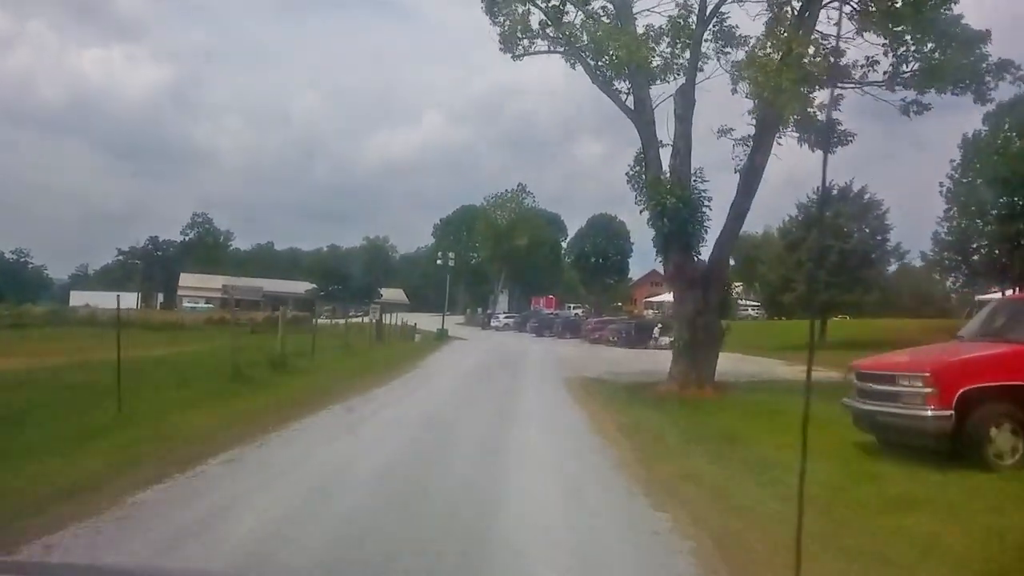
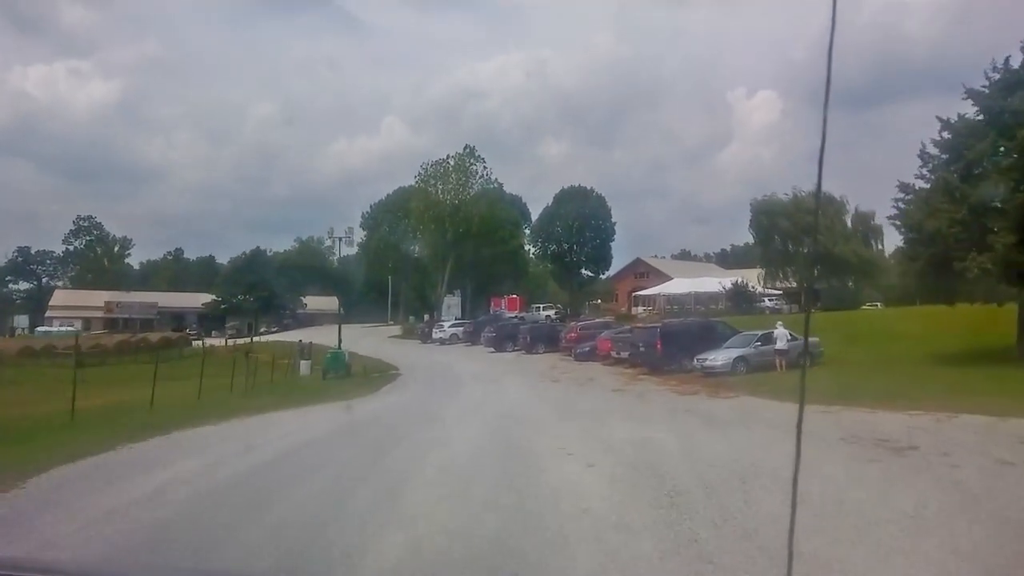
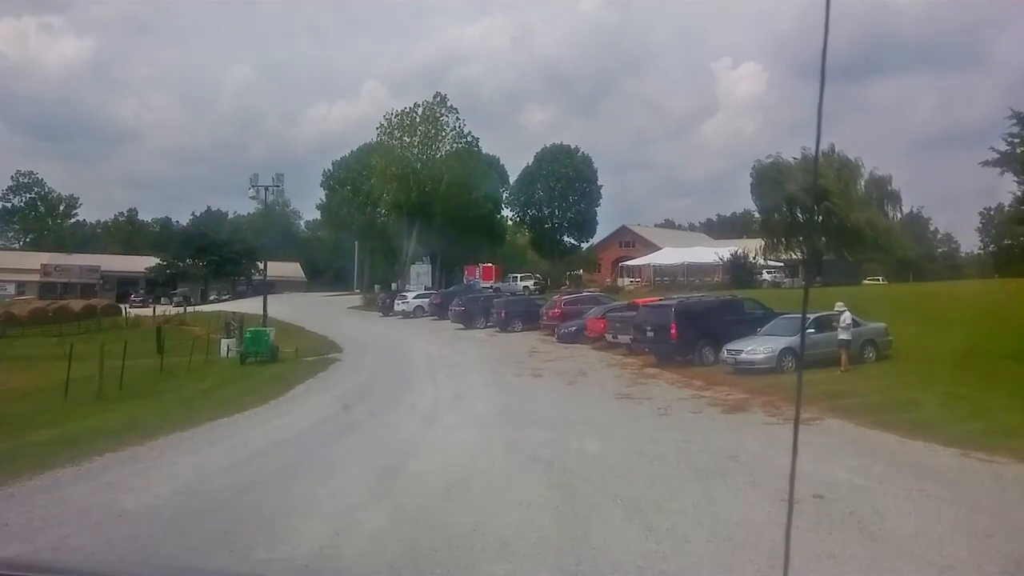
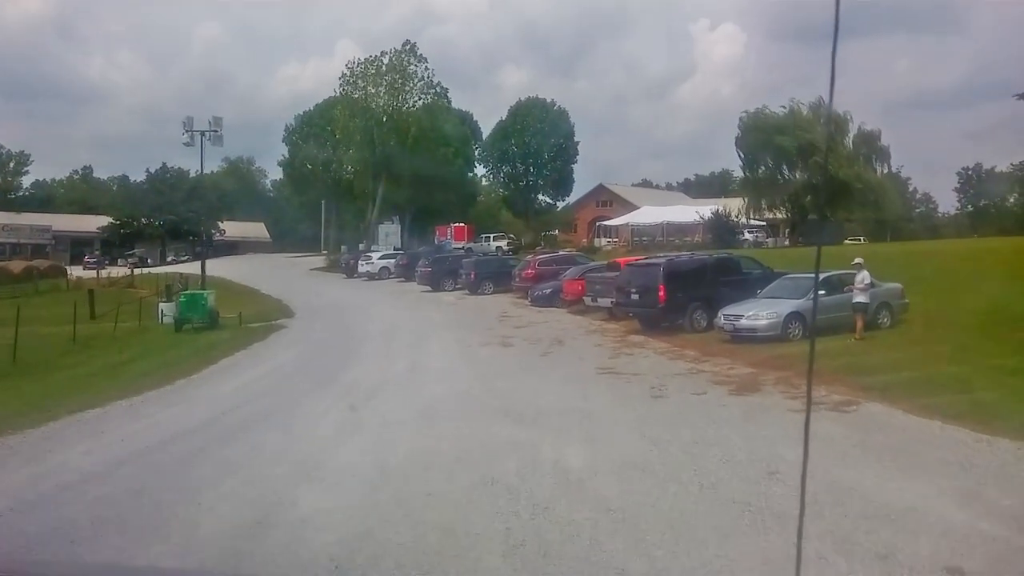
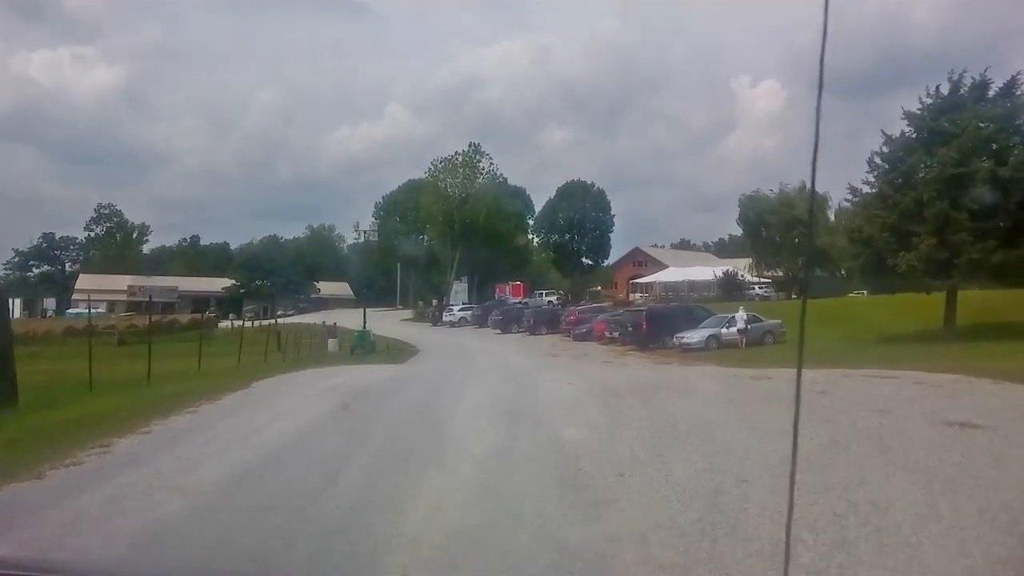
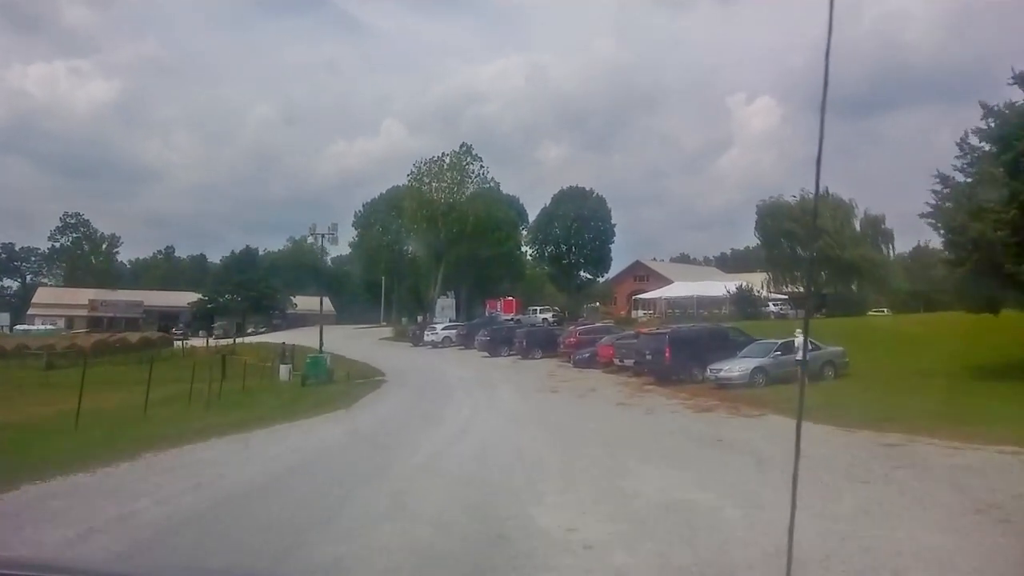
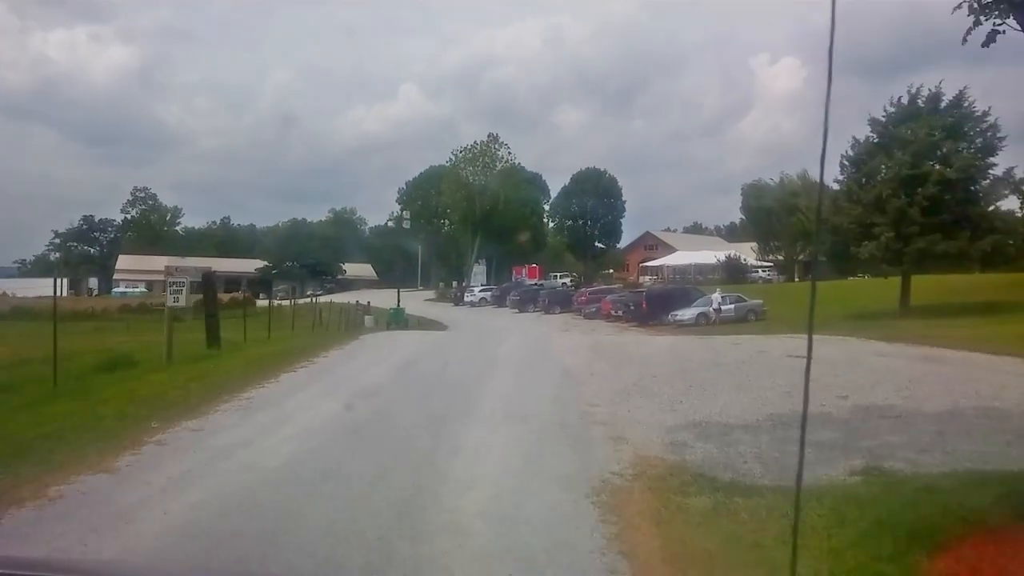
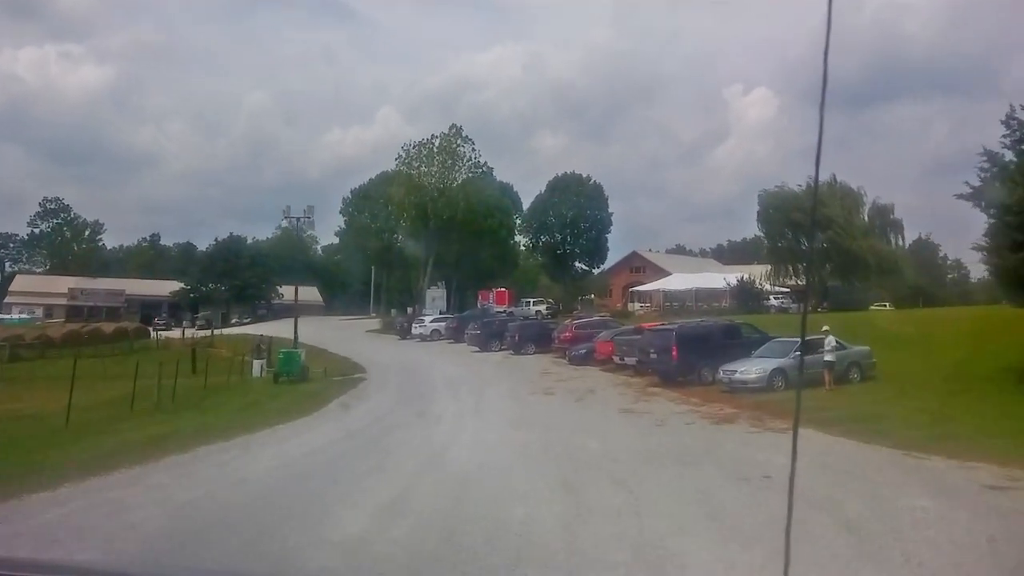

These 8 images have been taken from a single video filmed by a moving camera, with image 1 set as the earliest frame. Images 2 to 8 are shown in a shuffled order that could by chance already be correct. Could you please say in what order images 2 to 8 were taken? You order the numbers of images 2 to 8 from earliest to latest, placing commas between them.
7, 5, 2, 6, 8, 3, 4
